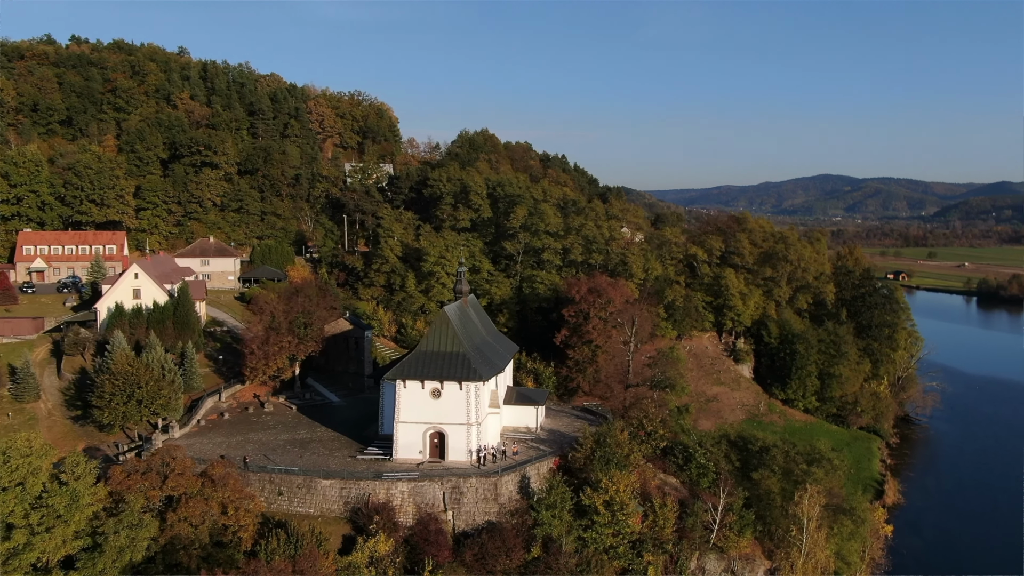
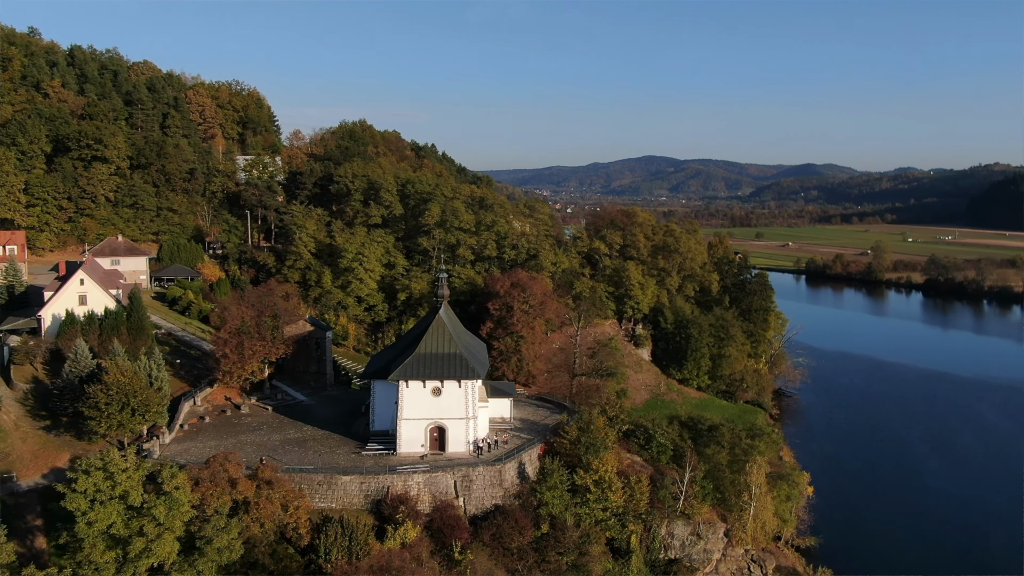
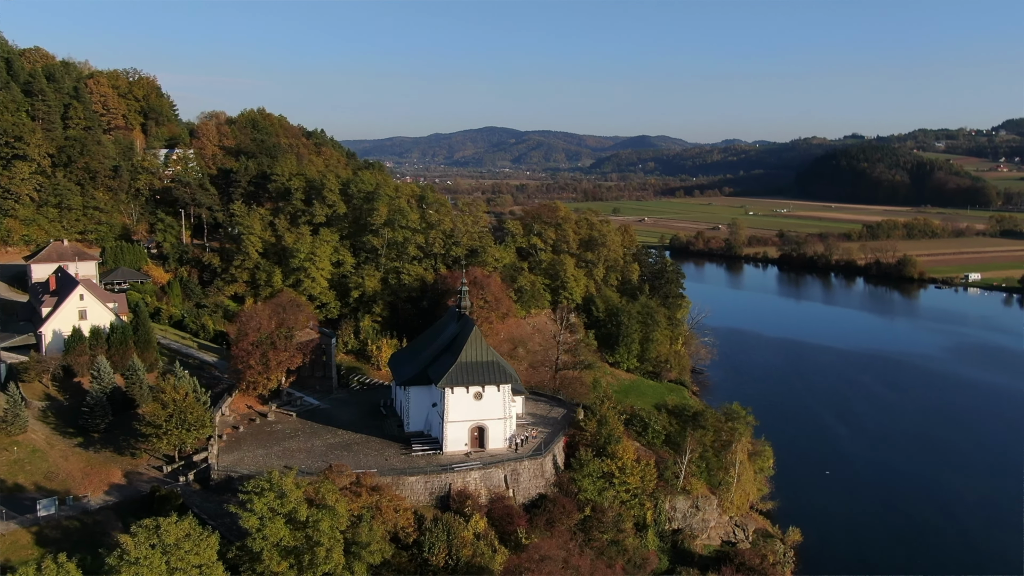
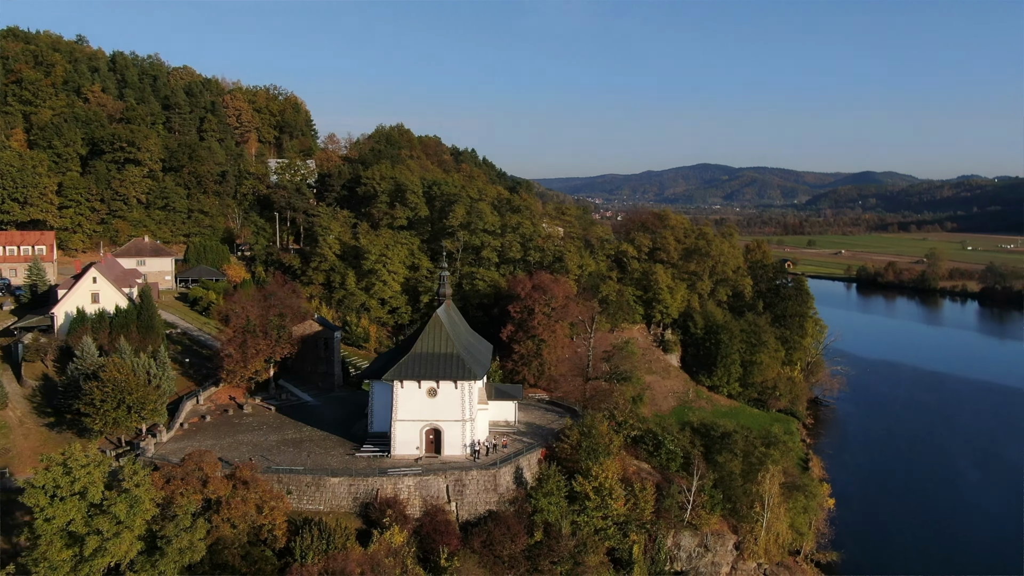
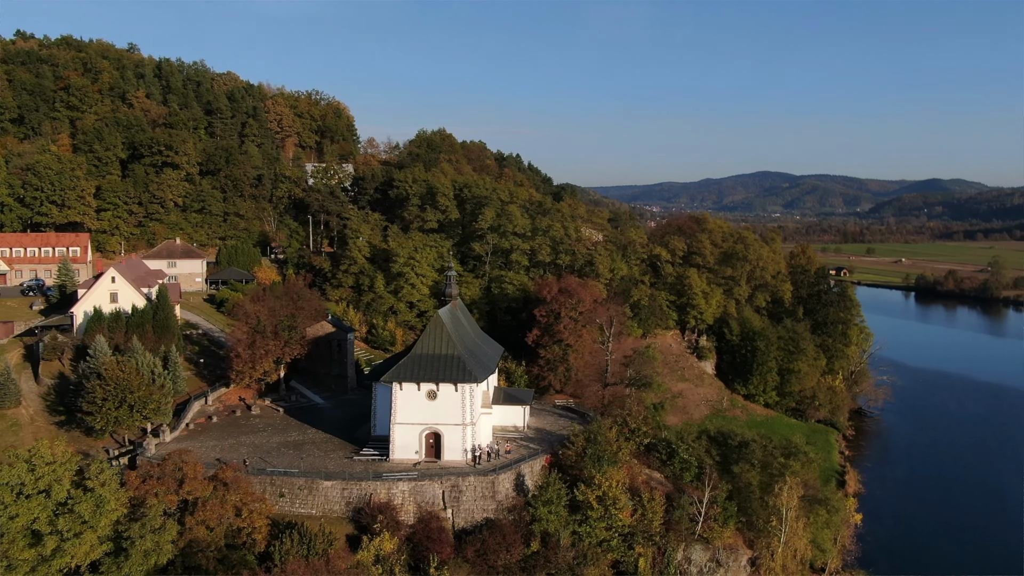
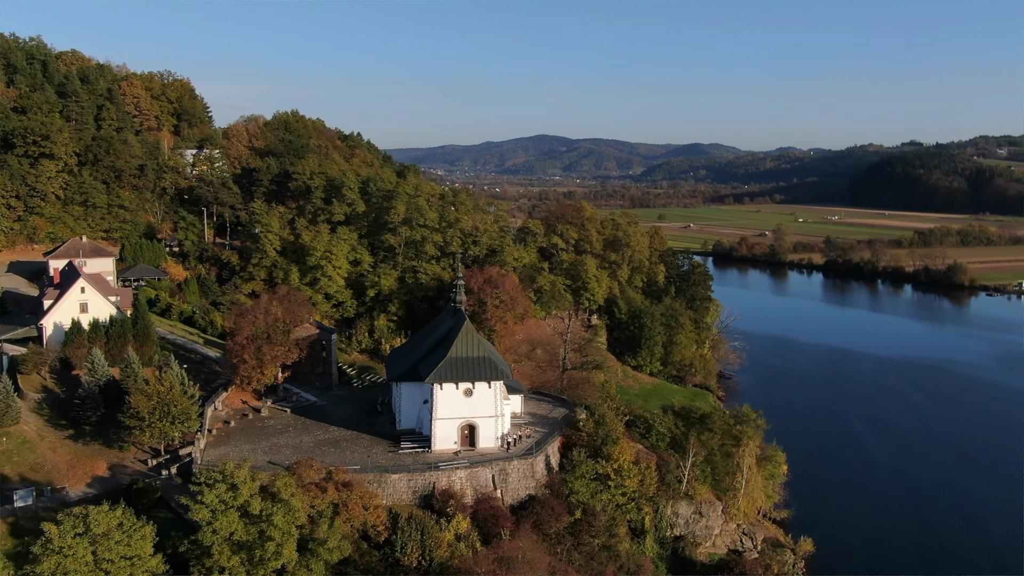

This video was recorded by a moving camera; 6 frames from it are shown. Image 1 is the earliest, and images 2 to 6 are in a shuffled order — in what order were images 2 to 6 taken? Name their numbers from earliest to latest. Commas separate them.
5, 4, 2, 6, 3
